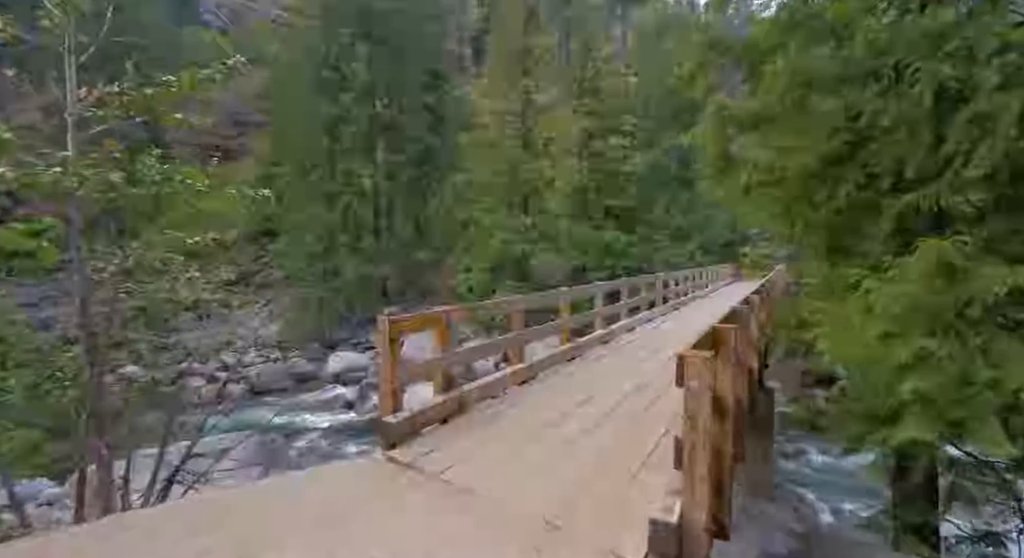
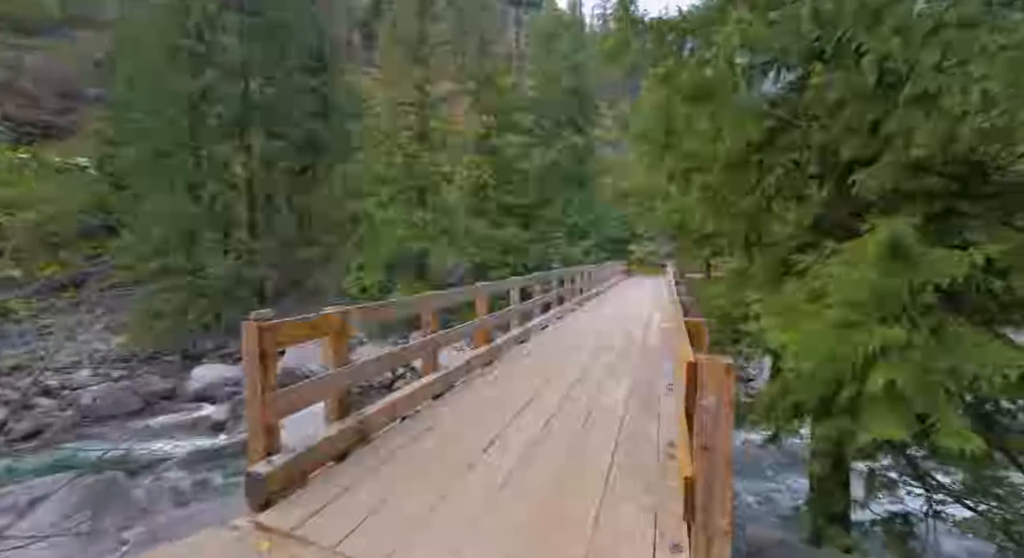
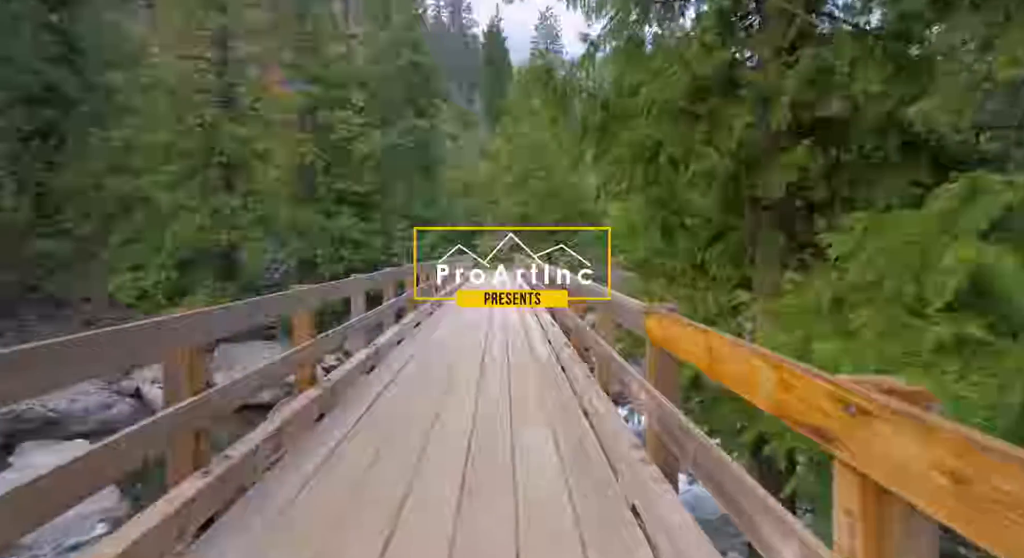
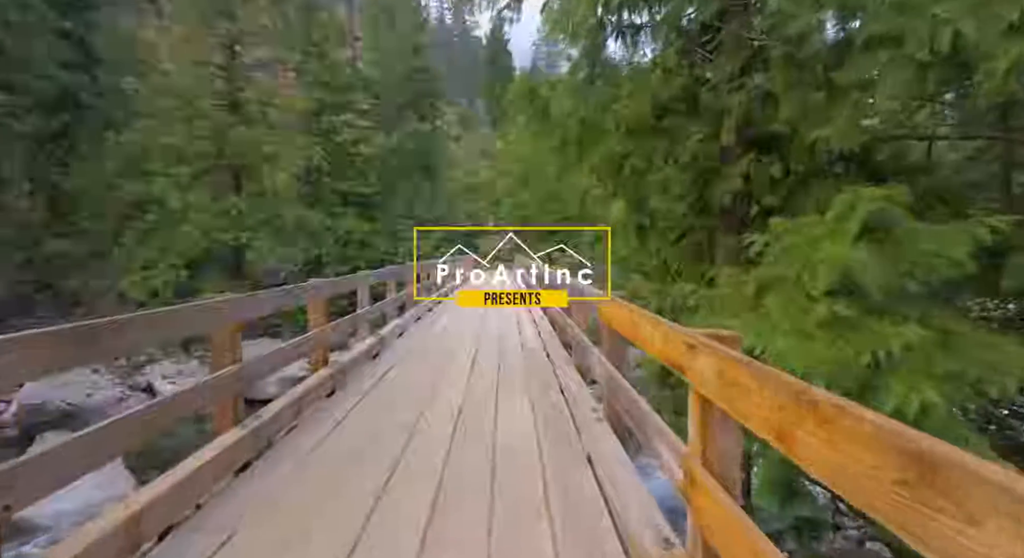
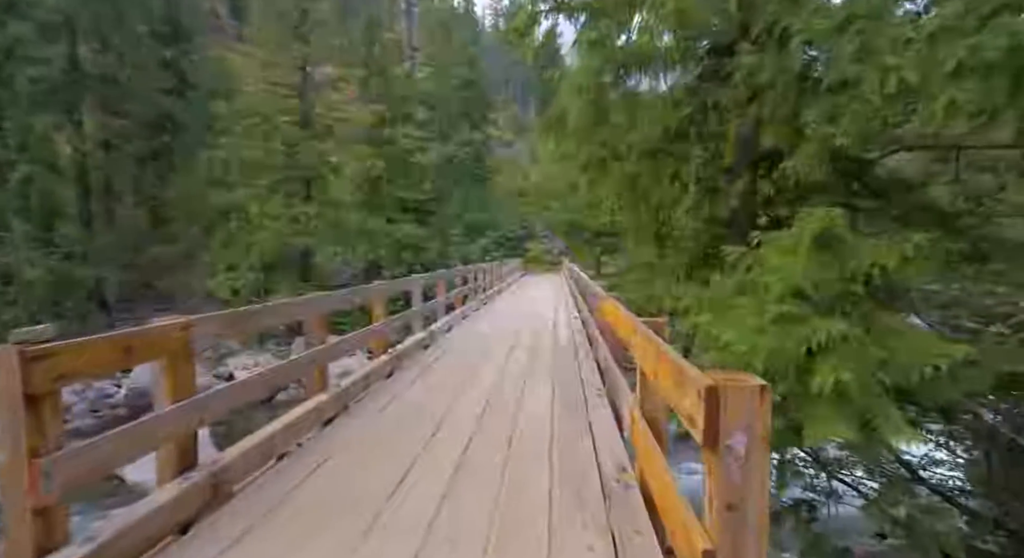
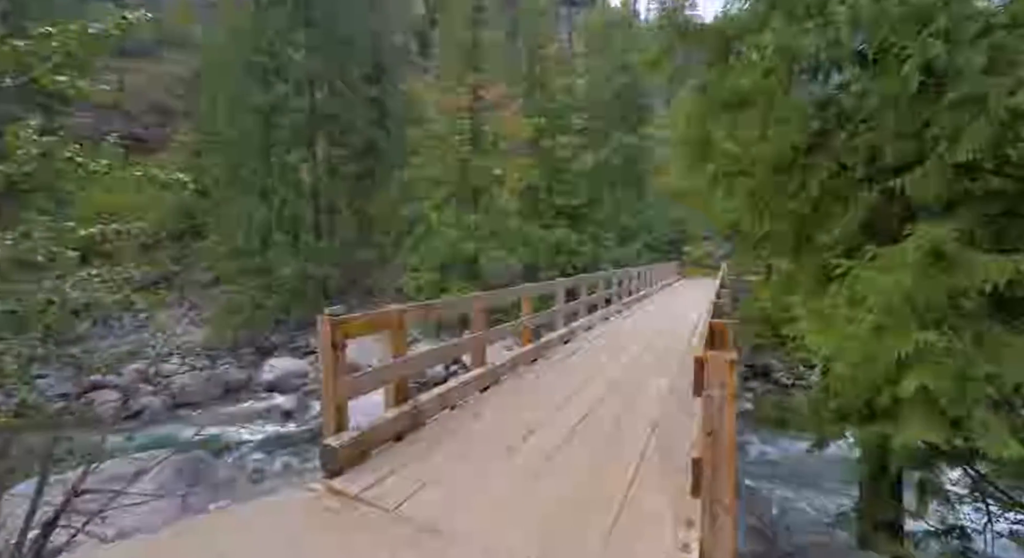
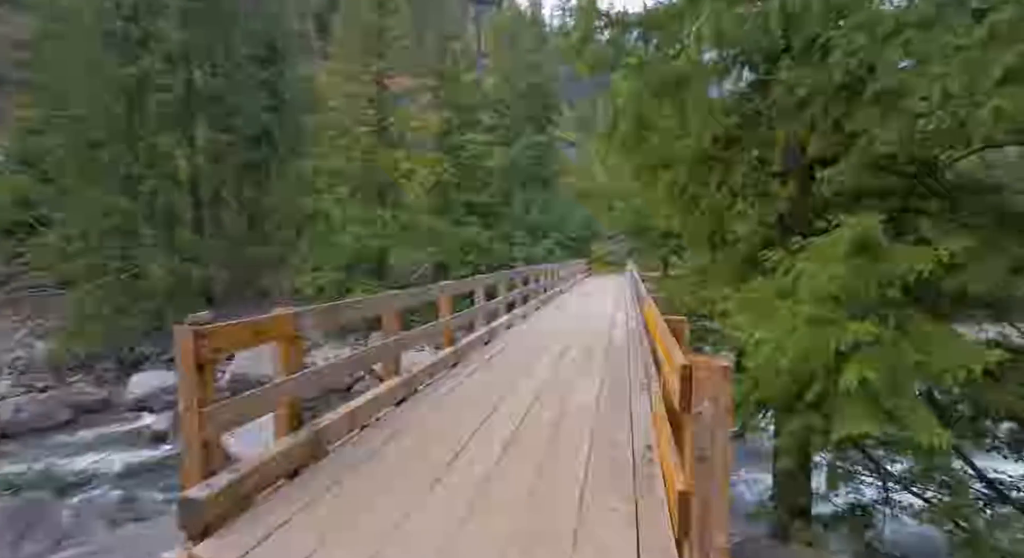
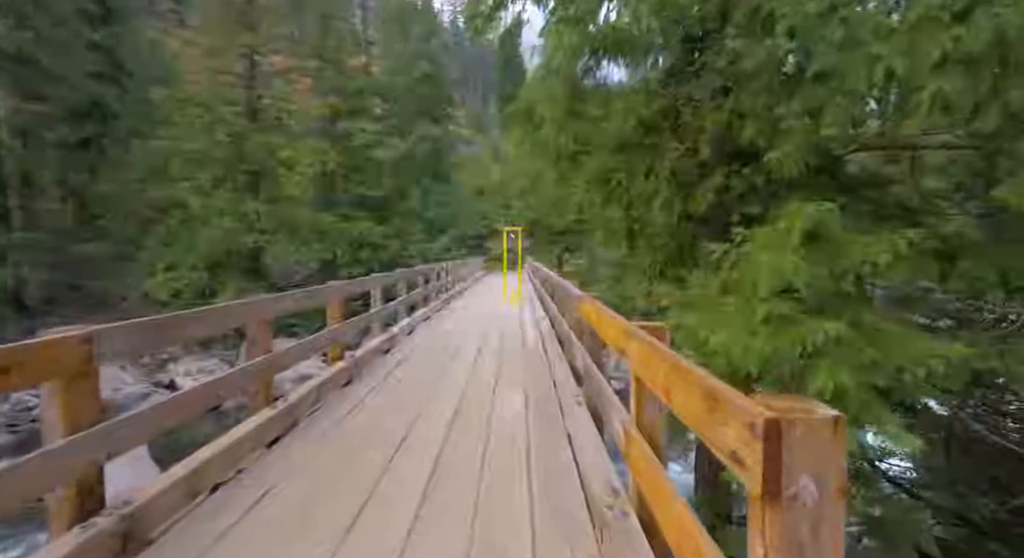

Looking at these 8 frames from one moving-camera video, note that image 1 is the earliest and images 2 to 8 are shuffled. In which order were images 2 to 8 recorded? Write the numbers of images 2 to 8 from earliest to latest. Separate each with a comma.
6, 2, 7, 5, 8, 4, 3
